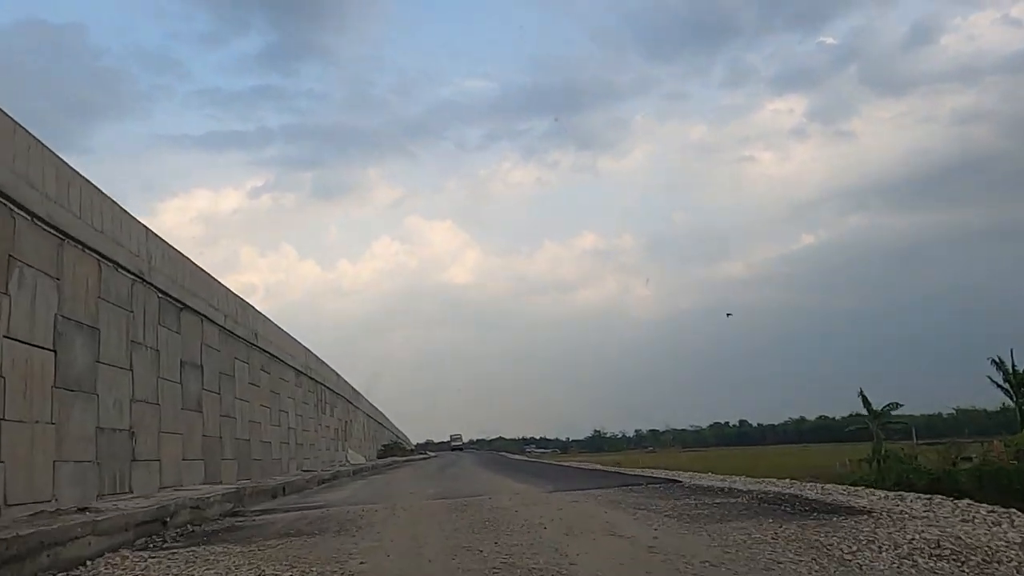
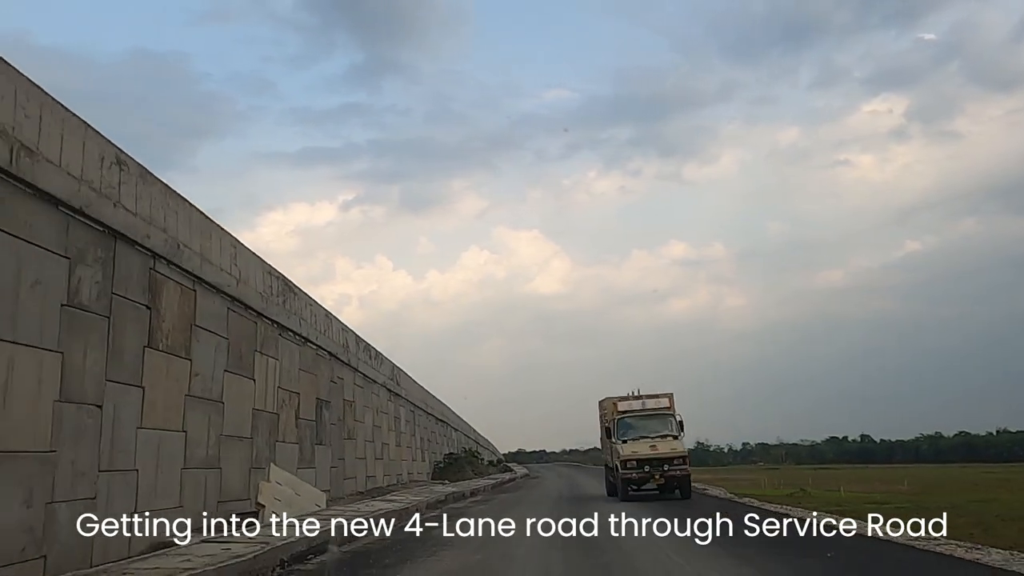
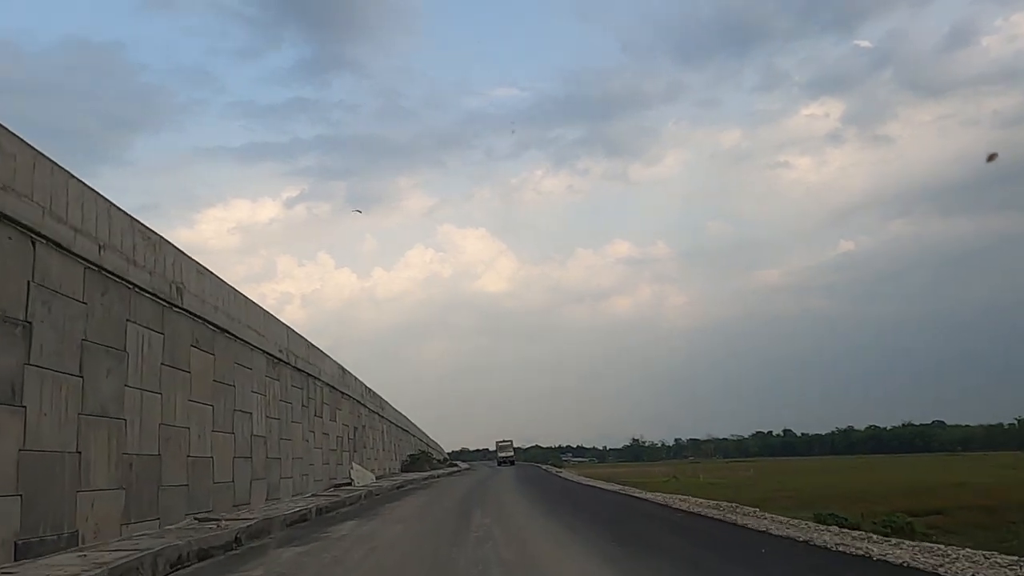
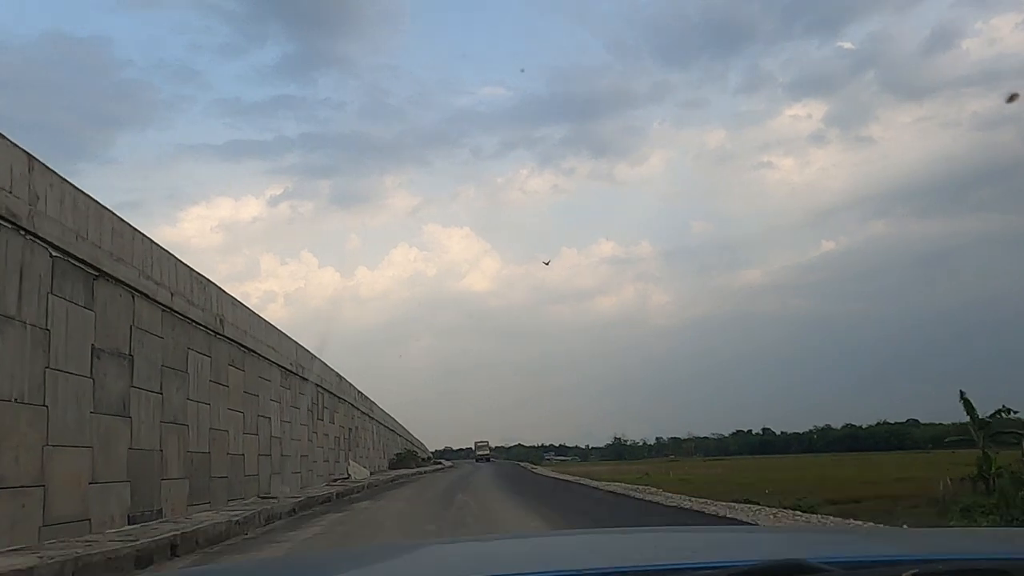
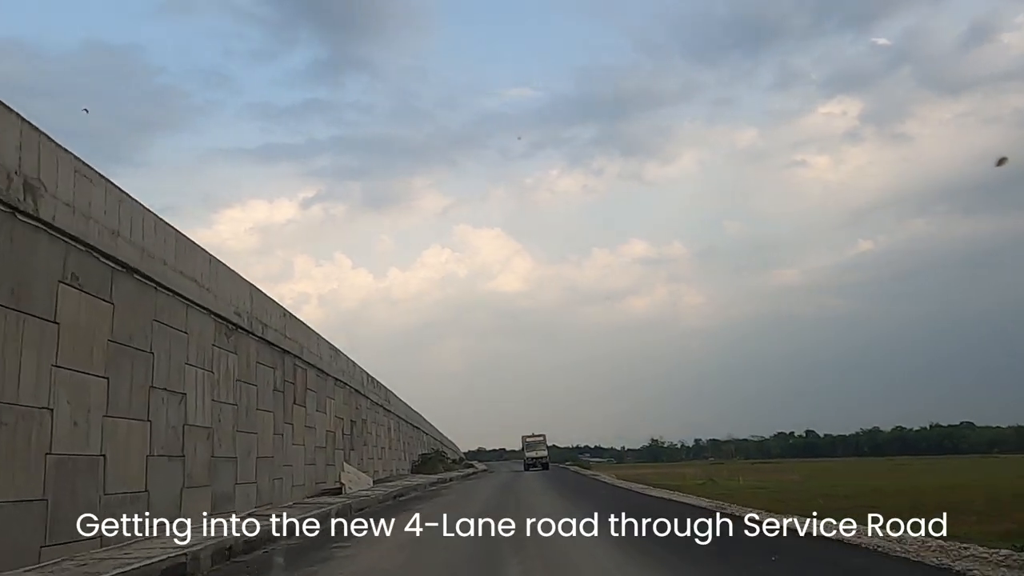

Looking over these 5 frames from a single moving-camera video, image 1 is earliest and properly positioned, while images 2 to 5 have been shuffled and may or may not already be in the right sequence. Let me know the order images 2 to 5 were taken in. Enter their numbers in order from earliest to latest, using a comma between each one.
4, 3, 5, 2
